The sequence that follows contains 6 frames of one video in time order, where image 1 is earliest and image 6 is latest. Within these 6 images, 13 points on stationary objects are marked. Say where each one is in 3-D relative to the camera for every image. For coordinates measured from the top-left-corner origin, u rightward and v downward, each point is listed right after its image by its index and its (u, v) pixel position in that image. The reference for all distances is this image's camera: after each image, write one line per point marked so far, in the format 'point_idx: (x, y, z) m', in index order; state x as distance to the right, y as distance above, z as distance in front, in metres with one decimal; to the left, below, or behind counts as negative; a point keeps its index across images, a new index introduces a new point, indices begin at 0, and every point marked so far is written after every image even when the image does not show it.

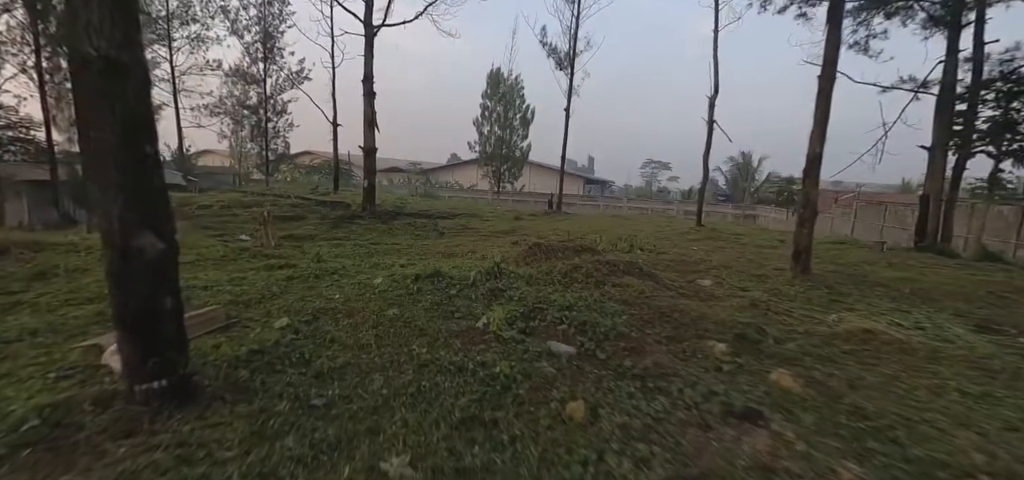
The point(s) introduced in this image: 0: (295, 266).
0: (-2.4, -0.3, +4.1) m
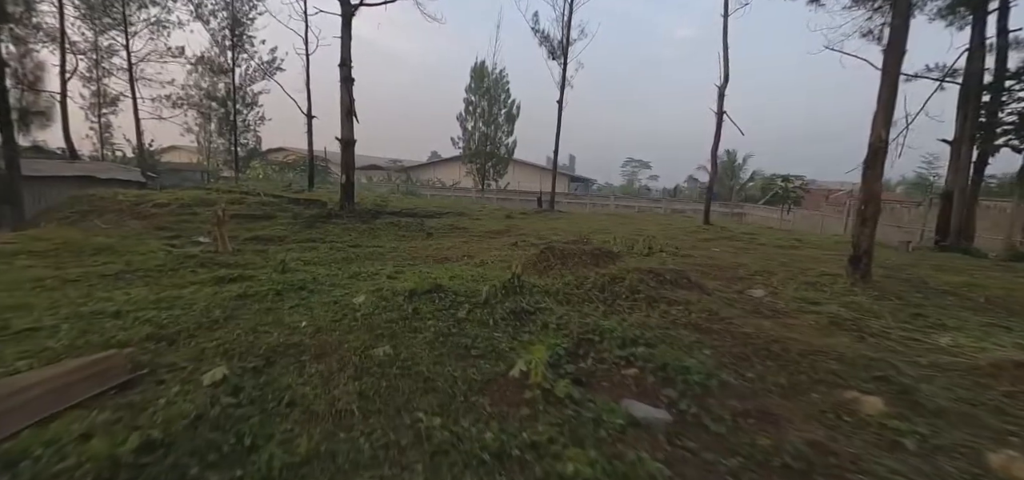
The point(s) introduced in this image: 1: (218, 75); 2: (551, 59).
0: (-2.2, -0.3, +3.2) m
1: (-14.9, +8.4, +19.0) m
2: (+1.3, +6.1, +12.7) m
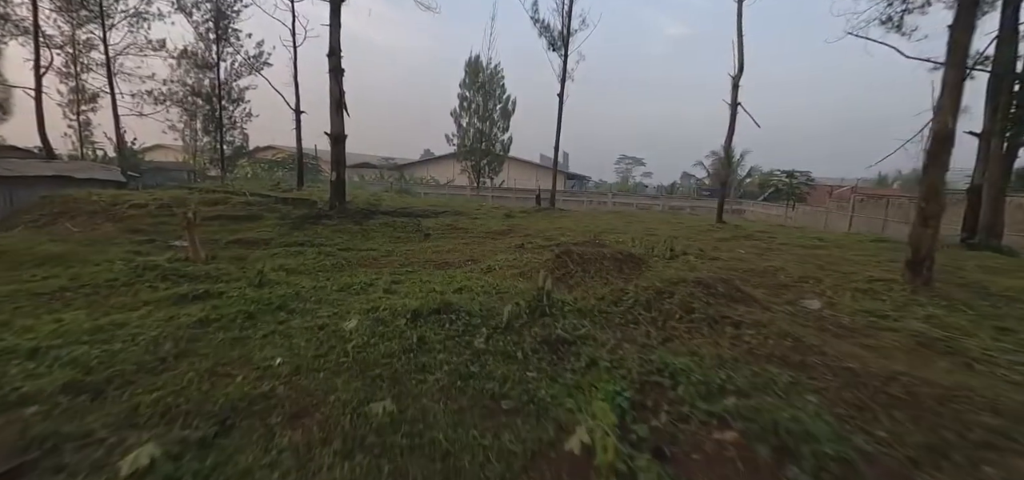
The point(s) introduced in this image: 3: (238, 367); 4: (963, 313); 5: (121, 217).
0: (-2.1, -0.4, +2.7) m
1: (-15.0, +8.3, +18.2) m
2: (+1.3, +6.1, +12.1) m
3: (-1.3, -0.6, +1.8) m
4: (+3.7, -0.6, +3.1) m
5: (-8.7, +0.5, +8.4) m
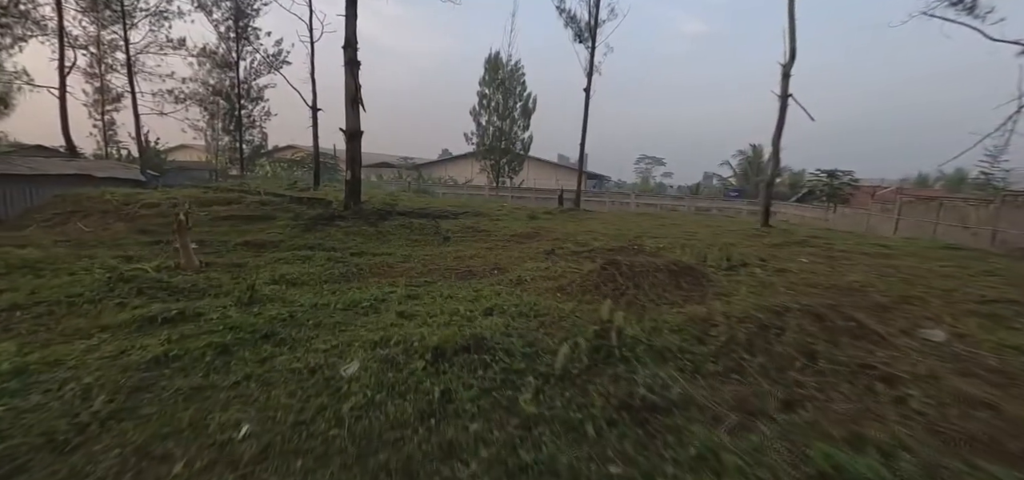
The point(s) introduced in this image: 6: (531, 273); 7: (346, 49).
0: (-1.8, -0.4, +2.2) m
1: (-14.1, +8.3, +18.2) m
2: (+2.0, +6.0, +11.5) m
3: (-1.1, -0.7, +1.2) m
4: (+4.0, -0.7, +2.3) m
5: (-8.2, +0.5, +8.1) m
6: (+0.2, -0.3, +4.0) m
7: (-3.7, +4.2, +8.3) m
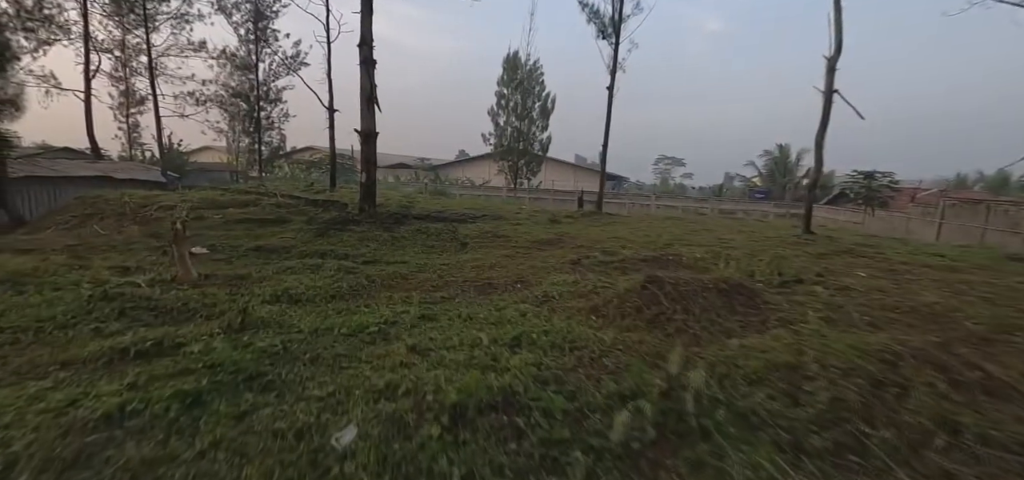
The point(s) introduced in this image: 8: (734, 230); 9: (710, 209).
0: (-1.7, -0.5, +1.9) m
1: (-13.2, +8.3, +18.4) m
2: (+2.5, +5.9, +11.0) m
3: (-0.9, -0.8, +0.9) m
4: (+4.1, -0.8, +1.8) m
5: (-7.8, +0.4, +8.1) m
6: (+0.4, -0.5, +3.6) m
7: (-3.2, +4.1, +8.0) m
8: (+4.9, +0.2, +8.3) m
9: (+10.2, +1.6, +19.3) m
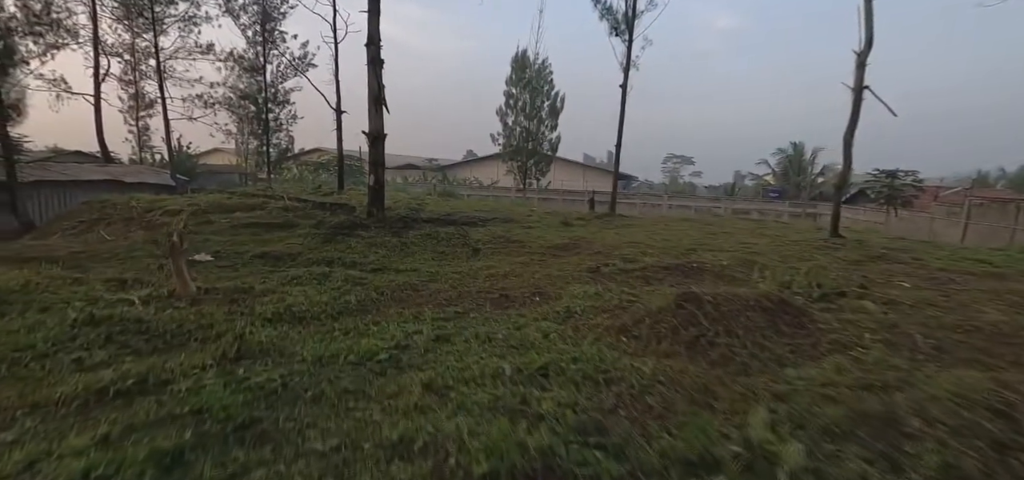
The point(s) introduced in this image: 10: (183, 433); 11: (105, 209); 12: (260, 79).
0: (-1.5, -0.6, +1.6) m
1: (-12.8, +8.2, +18.3) m
2: (+2.8, +5.8, +10.7) m
3: (-0.8, -0.8, +0.7) m
4: (+4.3, -0.9, +1.5) m
5: (-7.6, +0.3, +8.0) m
6: (+0.6, -0.6, +3.3) m
7: (-3.0, +4.0, +7.8) m
8: (+5.1, +0.1, +8.0) m
9: (+10.6, +1.6, +18.9) m
10: (-1.2, -0.7, +1.3) m
11: (-9.8, +0.8, +9.0) m
12: (-12.3, +7.8, +18.3) m
